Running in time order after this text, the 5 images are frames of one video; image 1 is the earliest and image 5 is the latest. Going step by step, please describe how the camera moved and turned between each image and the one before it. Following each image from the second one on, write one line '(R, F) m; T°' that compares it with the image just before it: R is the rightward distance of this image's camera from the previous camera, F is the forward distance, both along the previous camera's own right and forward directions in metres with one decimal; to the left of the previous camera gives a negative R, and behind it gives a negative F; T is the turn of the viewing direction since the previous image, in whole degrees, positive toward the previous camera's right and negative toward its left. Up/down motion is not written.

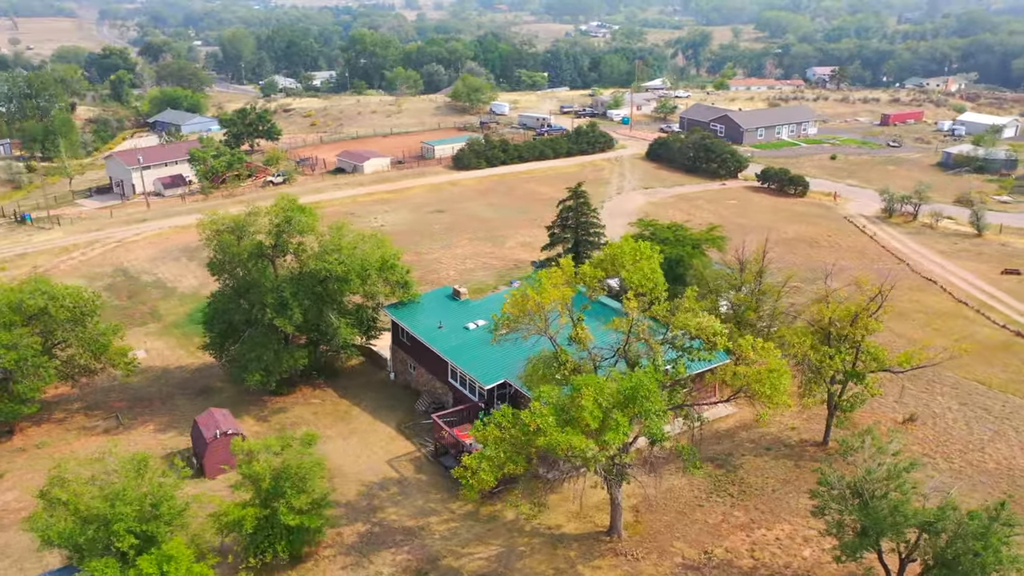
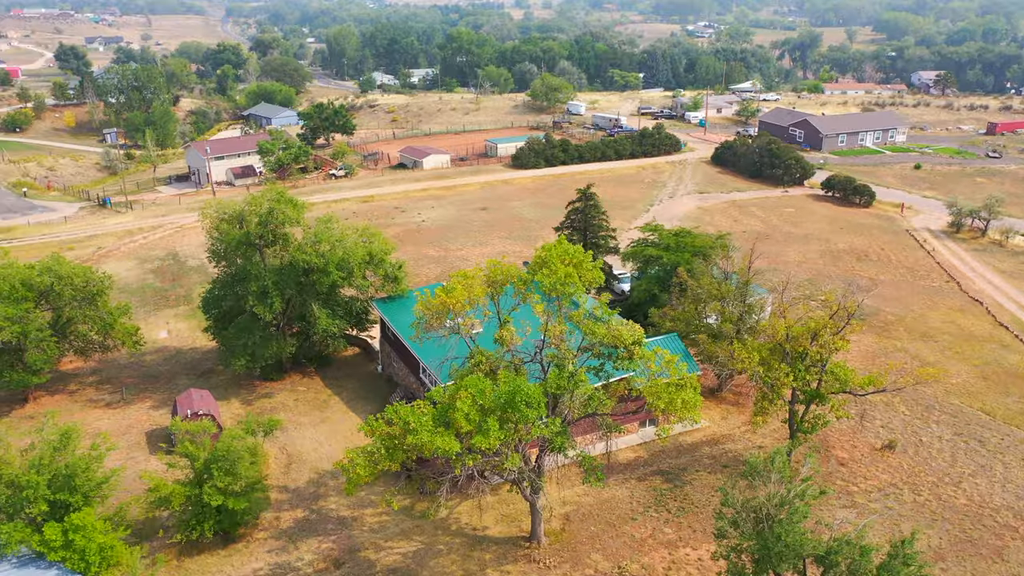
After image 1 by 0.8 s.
(+3.8, +0.3) m; -7°
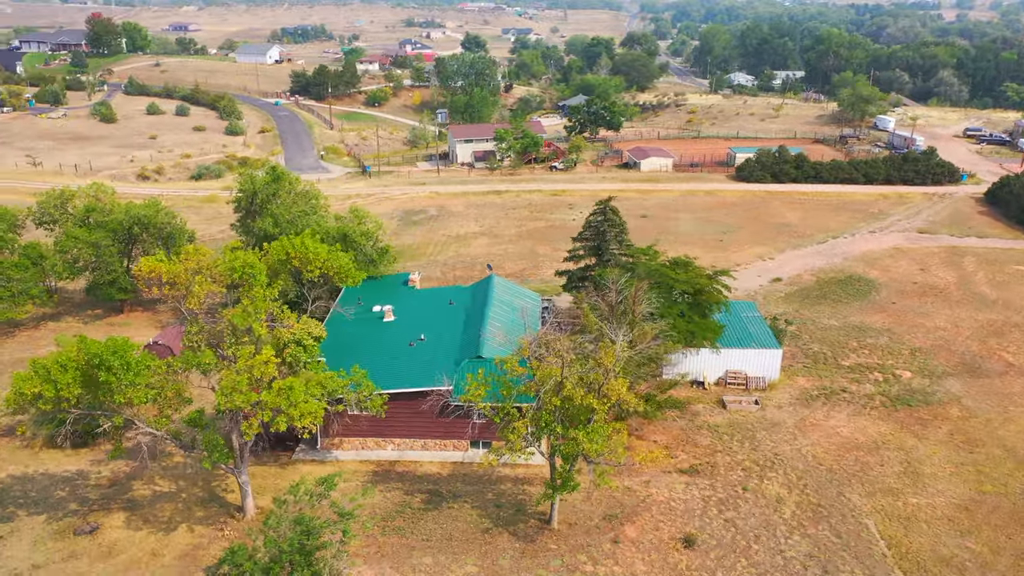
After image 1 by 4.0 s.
(+13.9, +3.5) m; -25°
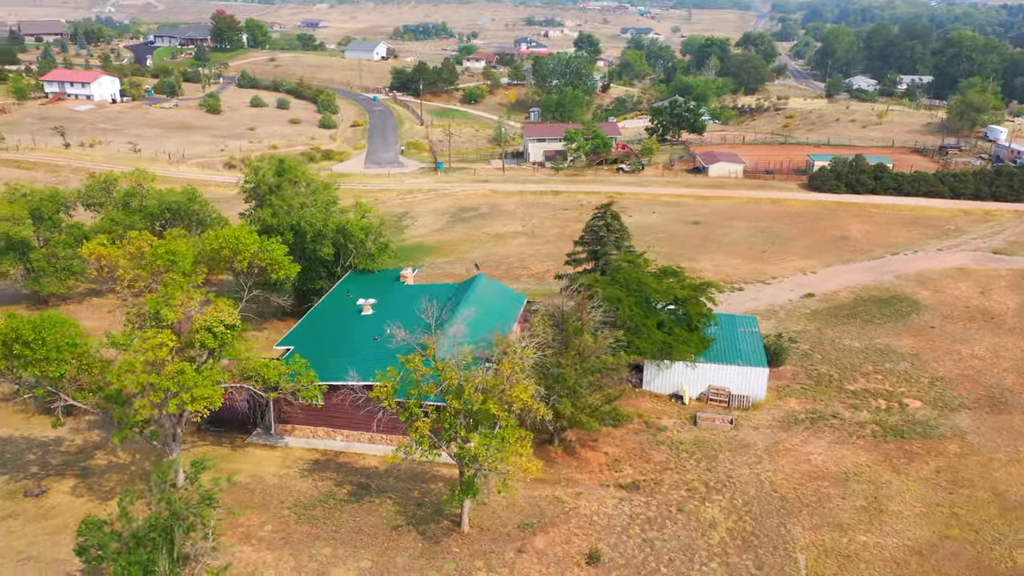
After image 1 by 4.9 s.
(+4.4, +0.4) m; -8°
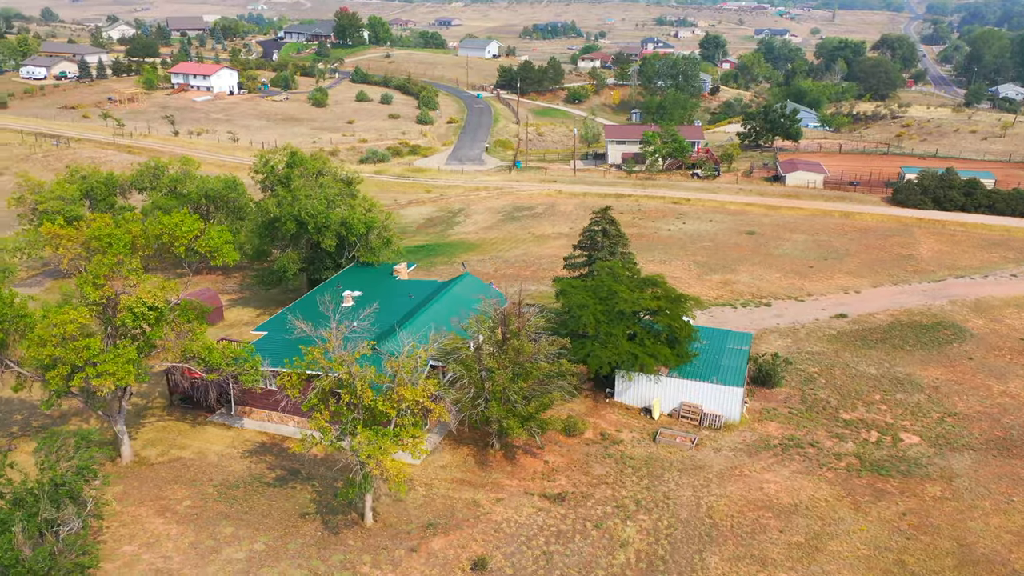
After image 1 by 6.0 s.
(+4.8, +0.5) m; -8°
